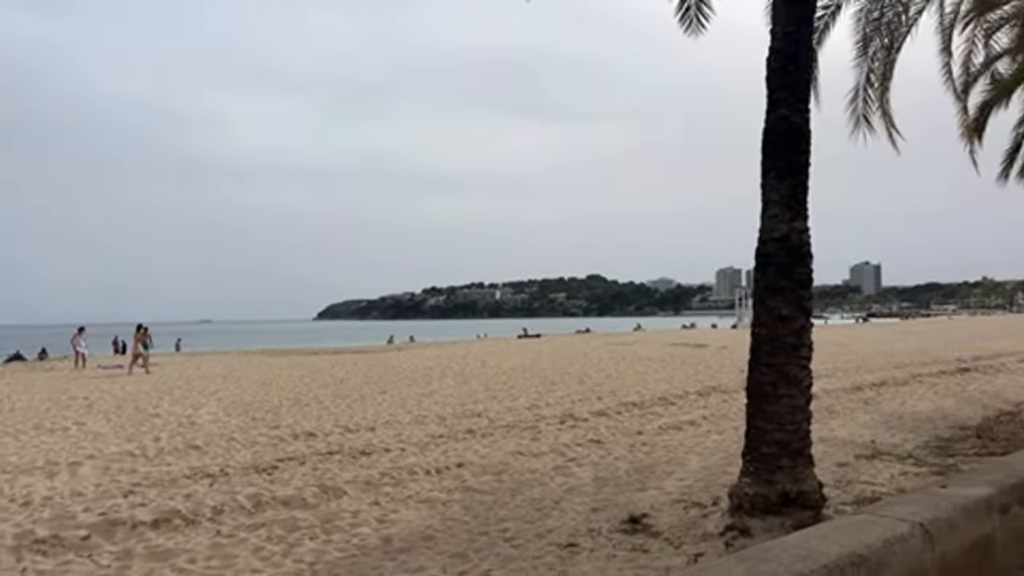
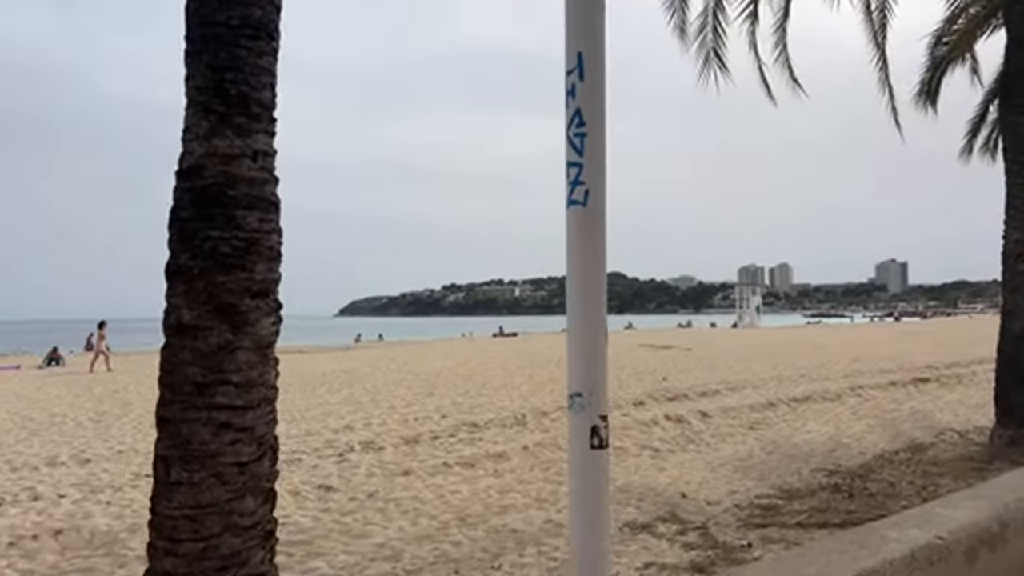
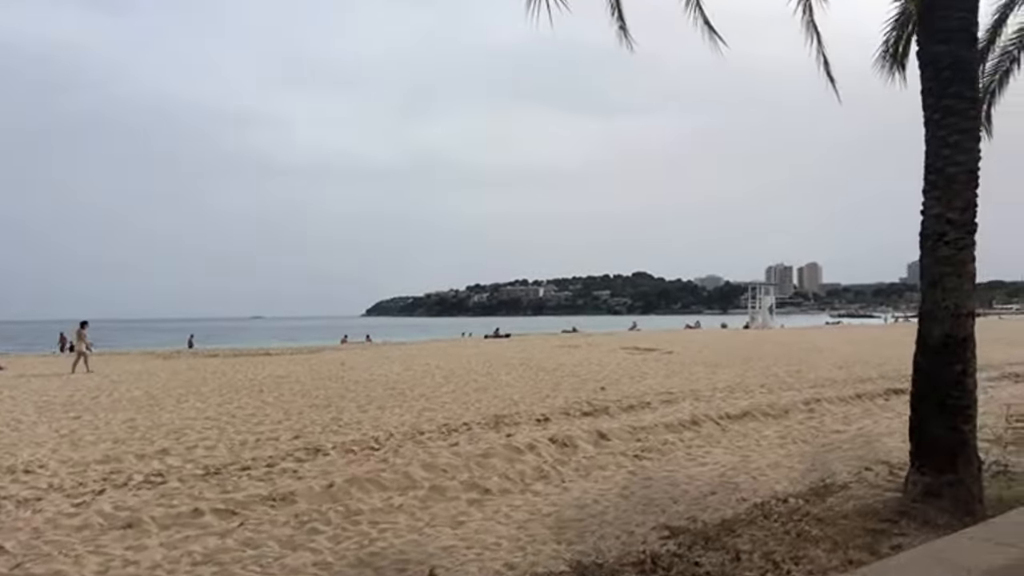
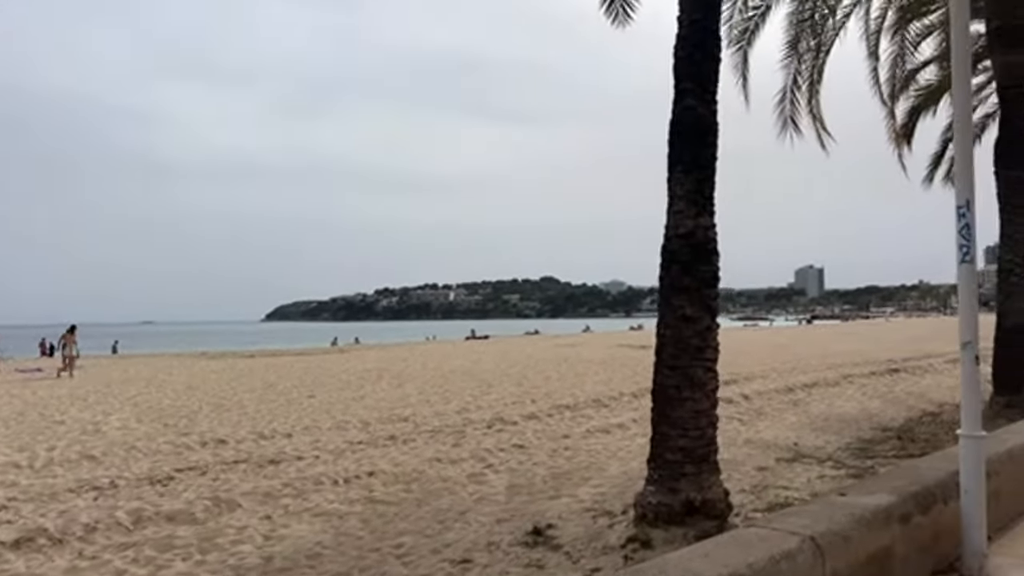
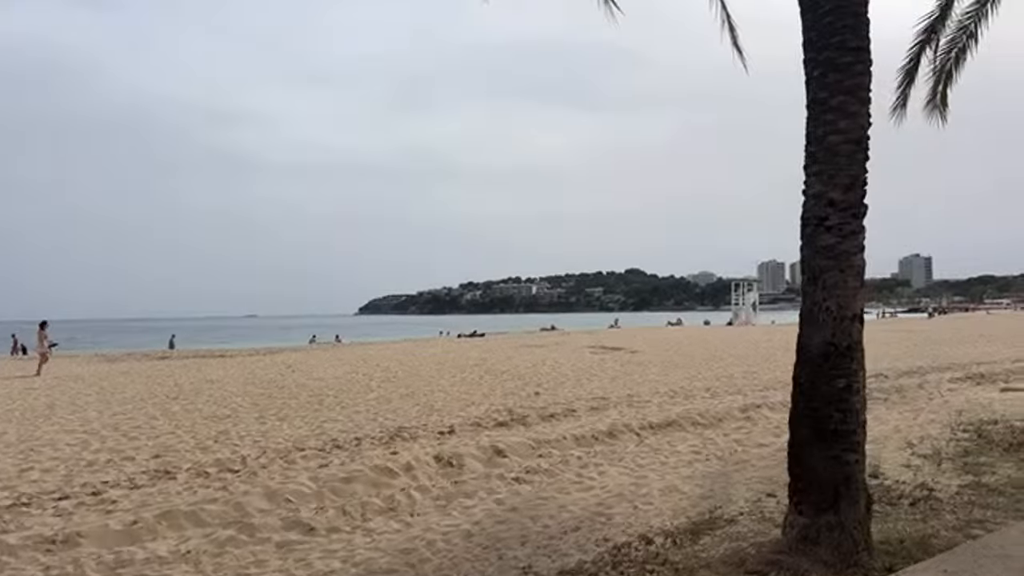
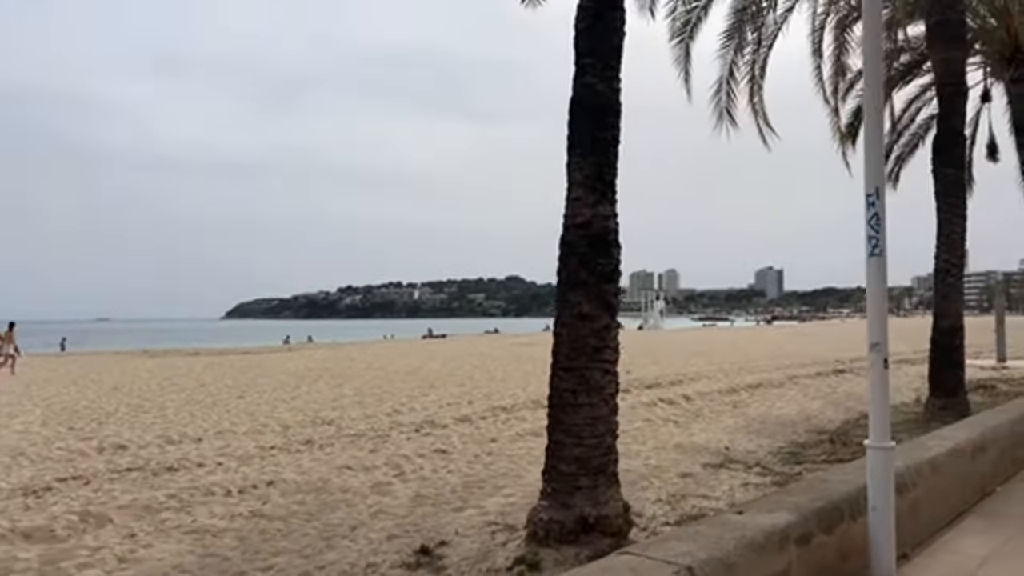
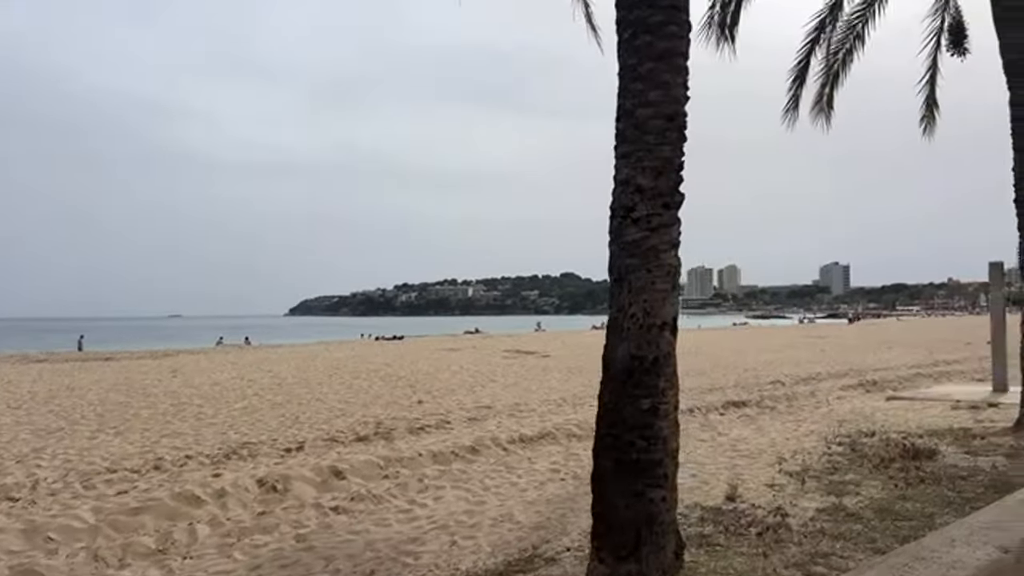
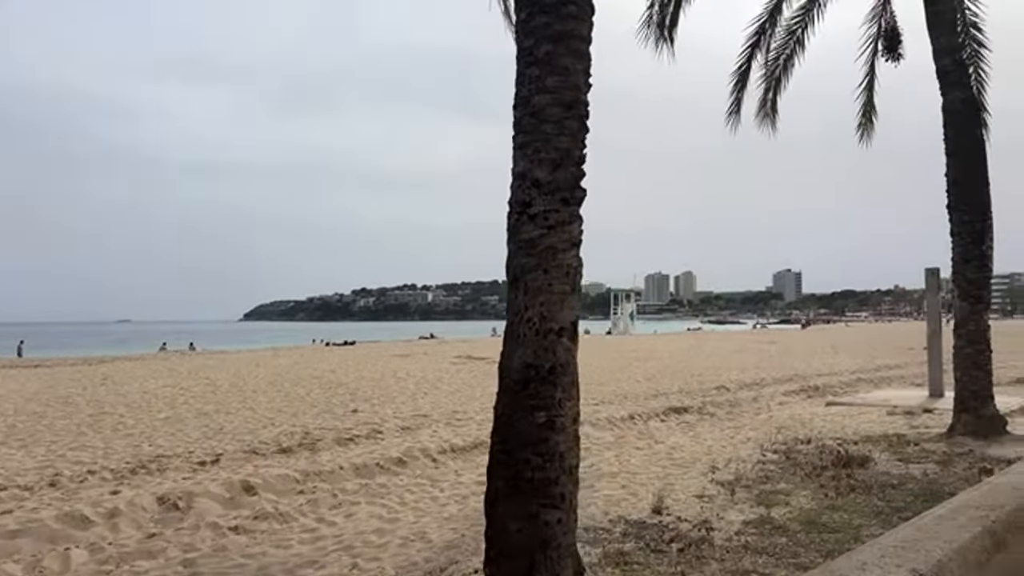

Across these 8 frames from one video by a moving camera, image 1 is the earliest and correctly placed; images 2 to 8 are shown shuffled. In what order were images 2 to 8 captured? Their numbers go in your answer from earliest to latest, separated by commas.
4, 6, 2, 3, 5, 7, 8
